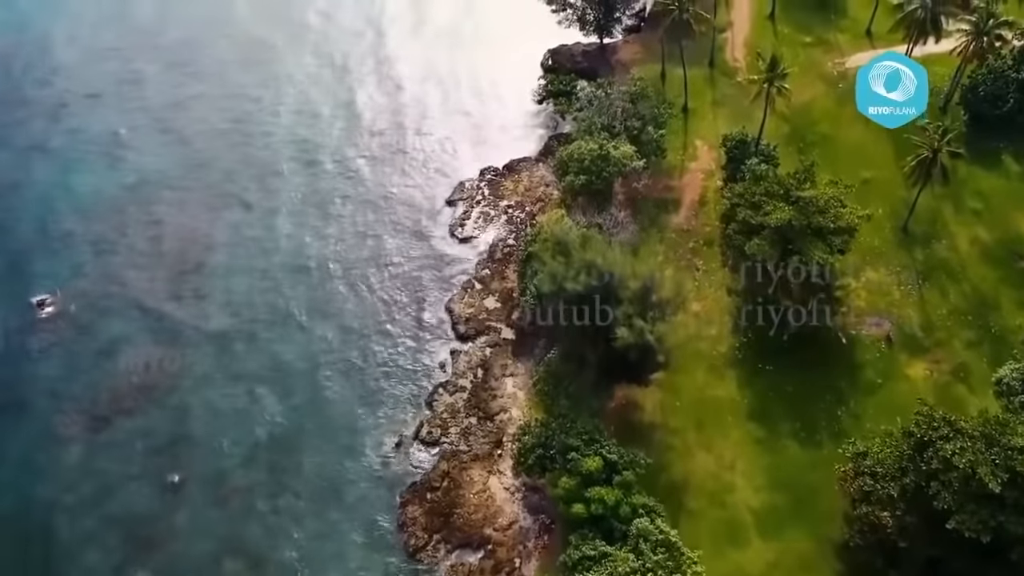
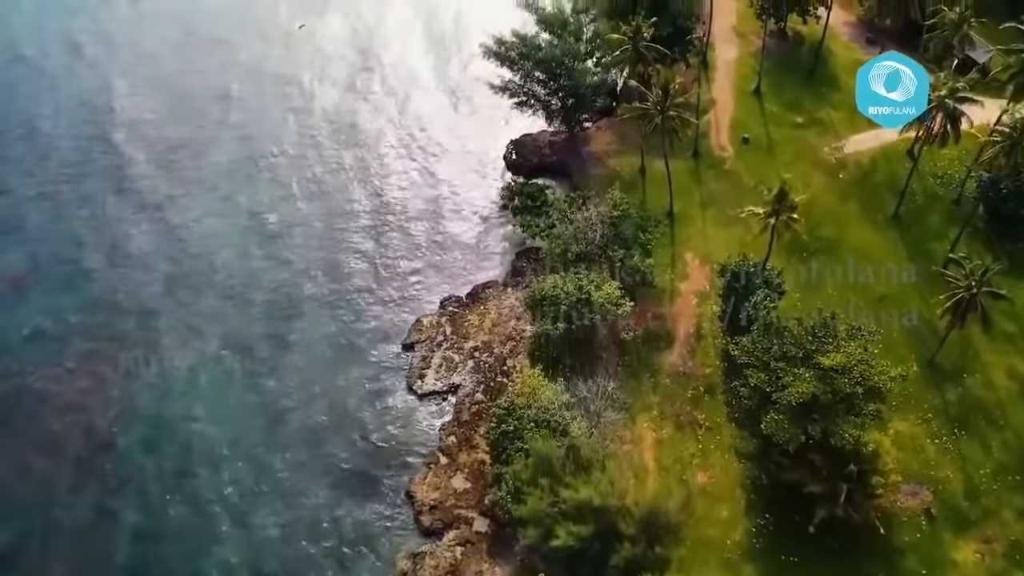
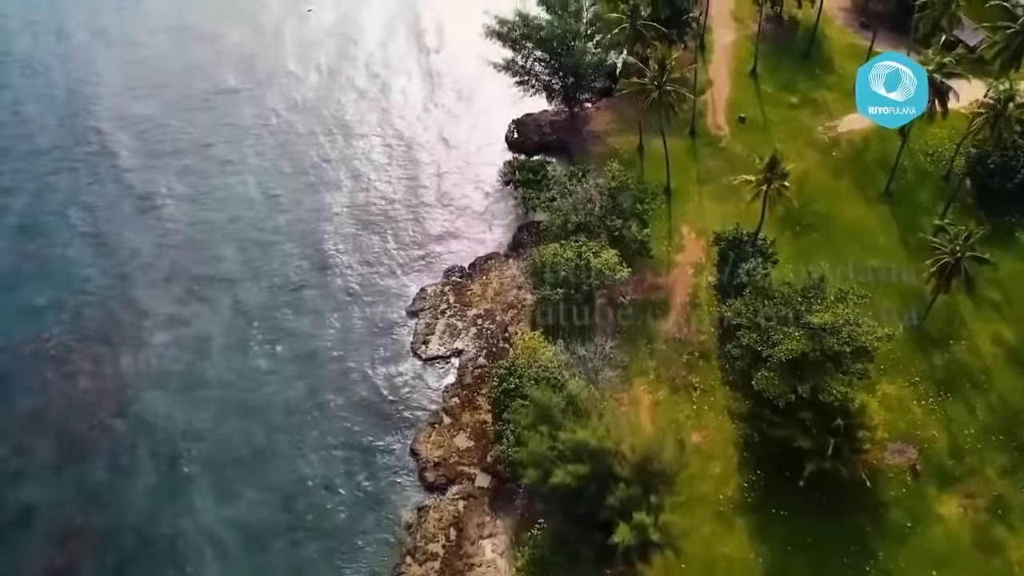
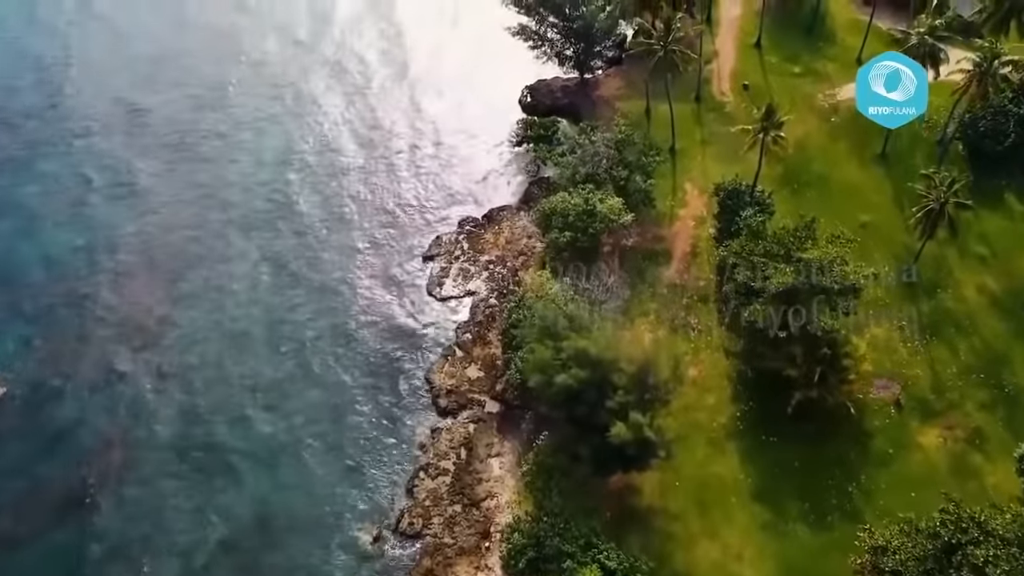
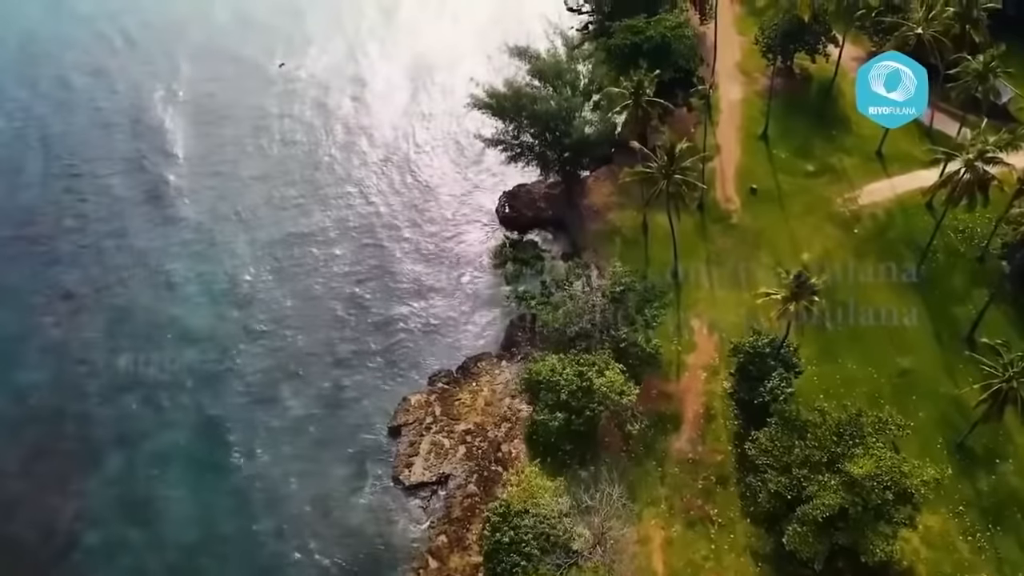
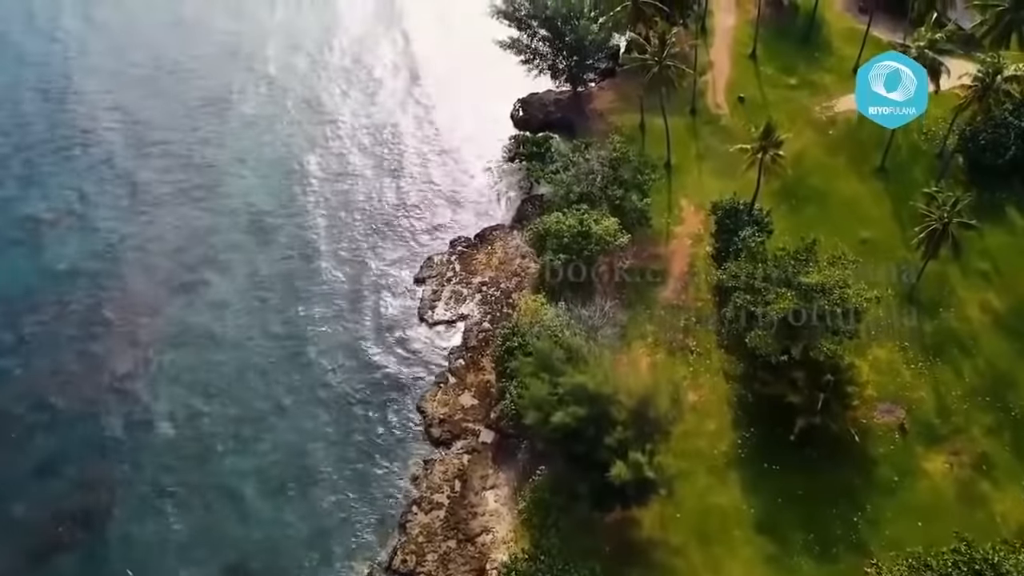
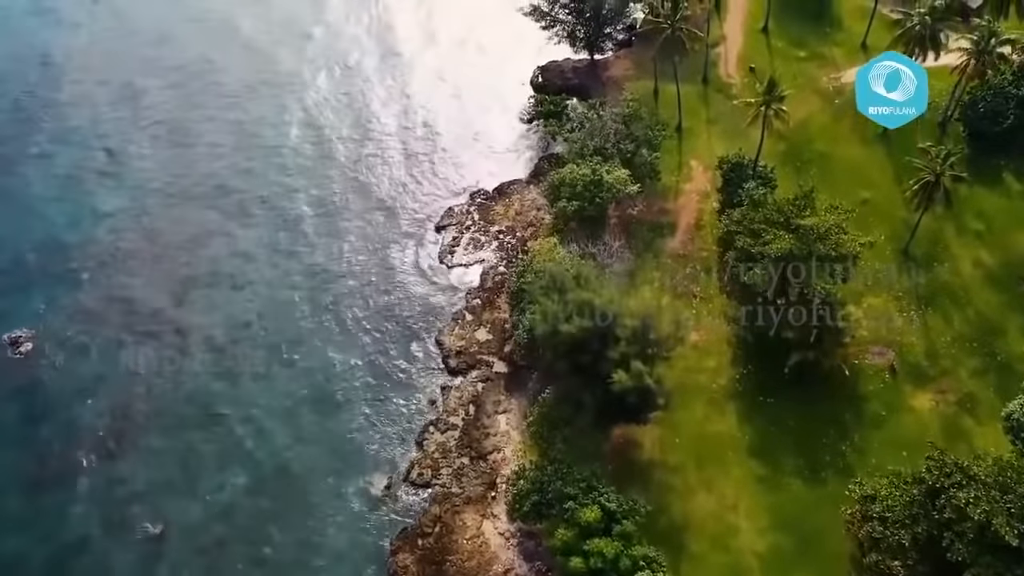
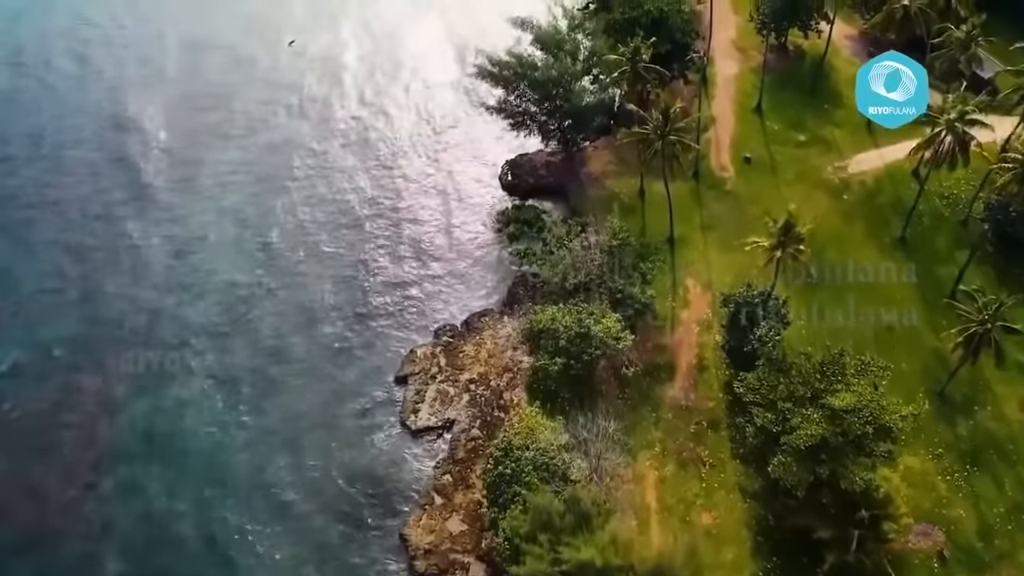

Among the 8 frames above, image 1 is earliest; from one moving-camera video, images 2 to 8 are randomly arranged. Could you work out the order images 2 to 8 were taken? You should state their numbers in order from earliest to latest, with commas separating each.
7, 4, 6, 3, 2, 8, 5
